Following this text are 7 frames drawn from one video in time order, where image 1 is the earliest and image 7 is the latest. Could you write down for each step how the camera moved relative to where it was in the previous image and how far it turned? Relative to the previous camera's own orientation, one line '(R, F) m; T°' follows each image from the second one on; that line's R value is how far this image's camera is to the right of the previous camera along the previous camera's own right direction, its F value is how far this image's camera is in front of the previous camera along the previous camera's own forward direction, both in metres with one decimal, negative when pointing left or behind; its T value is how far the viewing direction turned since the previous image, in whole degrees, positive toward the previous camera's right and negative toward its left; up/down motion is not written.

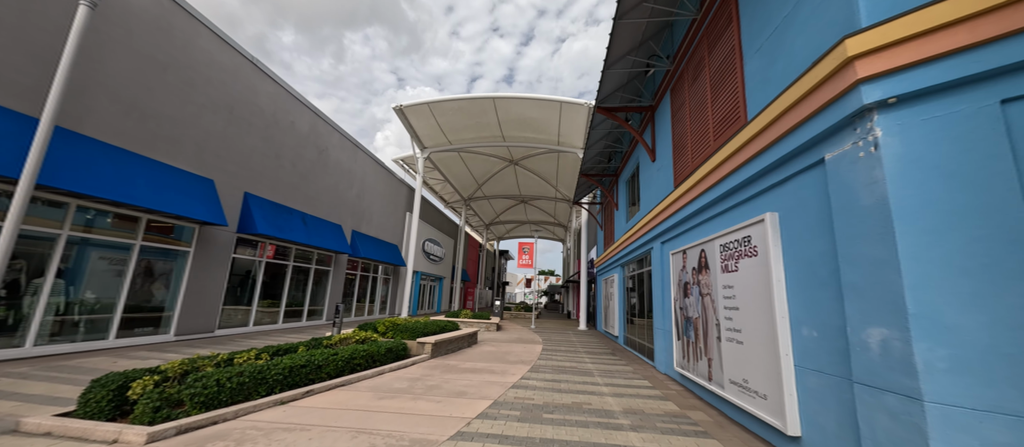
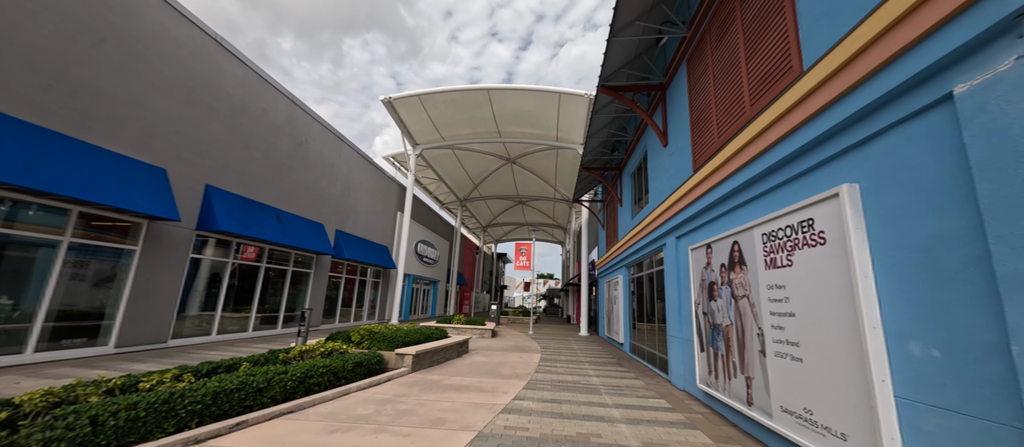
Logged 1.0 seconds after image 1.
(+0.1, +1.2) m; 0°
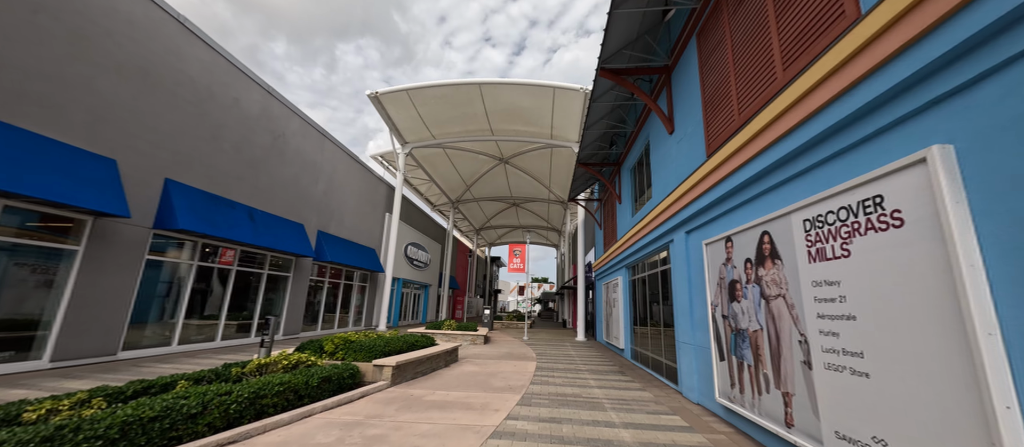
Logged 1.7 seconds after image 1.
(0.0, +0.8) m; +1°
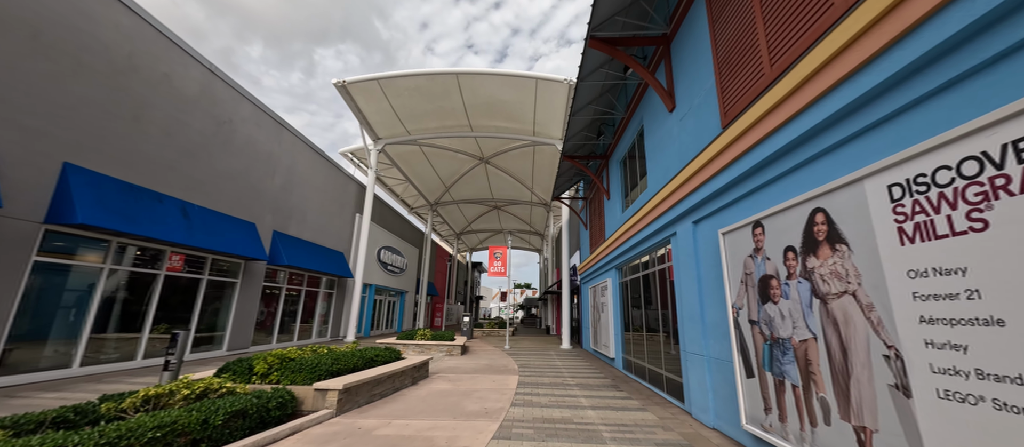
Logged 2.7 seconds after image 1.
(+0.1, +1.2) m; +3°
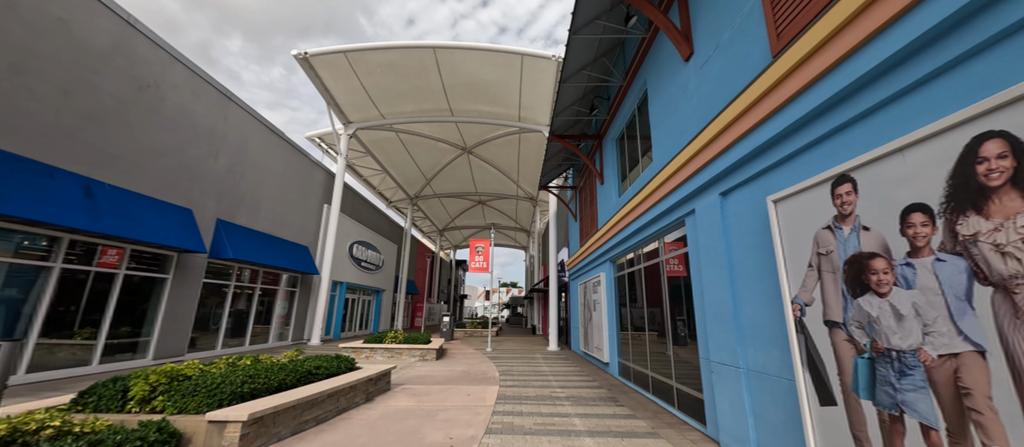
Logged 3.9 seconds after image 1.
(+0.2, +1.4) m; +2°
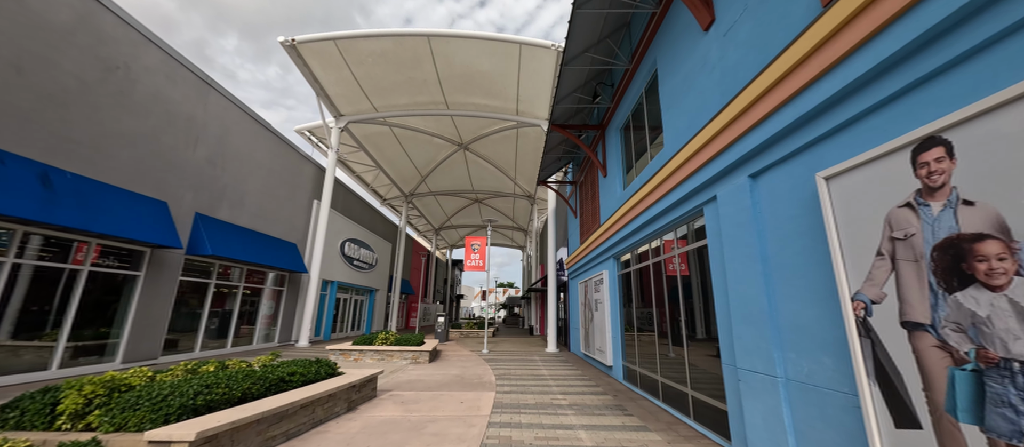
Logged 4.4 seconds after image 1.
(0.0, +0.6) m; +1°
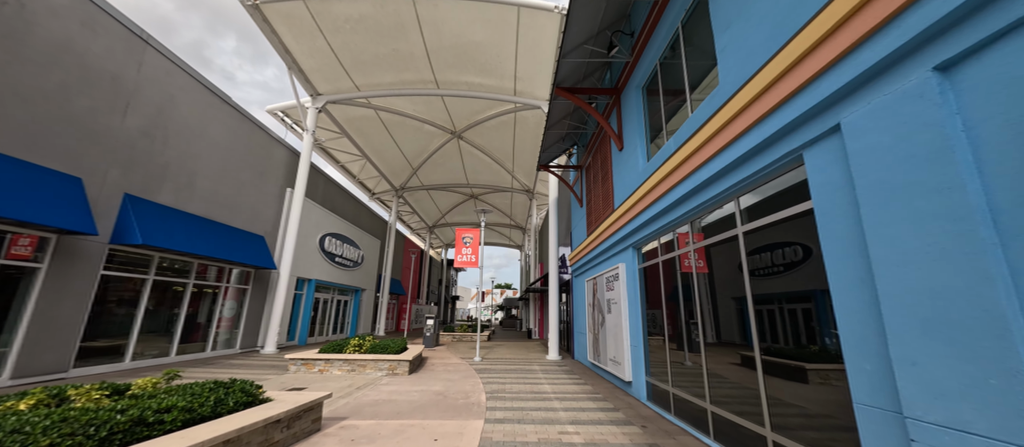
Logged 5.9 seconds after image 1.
(+0.1, +1.8) m; 0°
